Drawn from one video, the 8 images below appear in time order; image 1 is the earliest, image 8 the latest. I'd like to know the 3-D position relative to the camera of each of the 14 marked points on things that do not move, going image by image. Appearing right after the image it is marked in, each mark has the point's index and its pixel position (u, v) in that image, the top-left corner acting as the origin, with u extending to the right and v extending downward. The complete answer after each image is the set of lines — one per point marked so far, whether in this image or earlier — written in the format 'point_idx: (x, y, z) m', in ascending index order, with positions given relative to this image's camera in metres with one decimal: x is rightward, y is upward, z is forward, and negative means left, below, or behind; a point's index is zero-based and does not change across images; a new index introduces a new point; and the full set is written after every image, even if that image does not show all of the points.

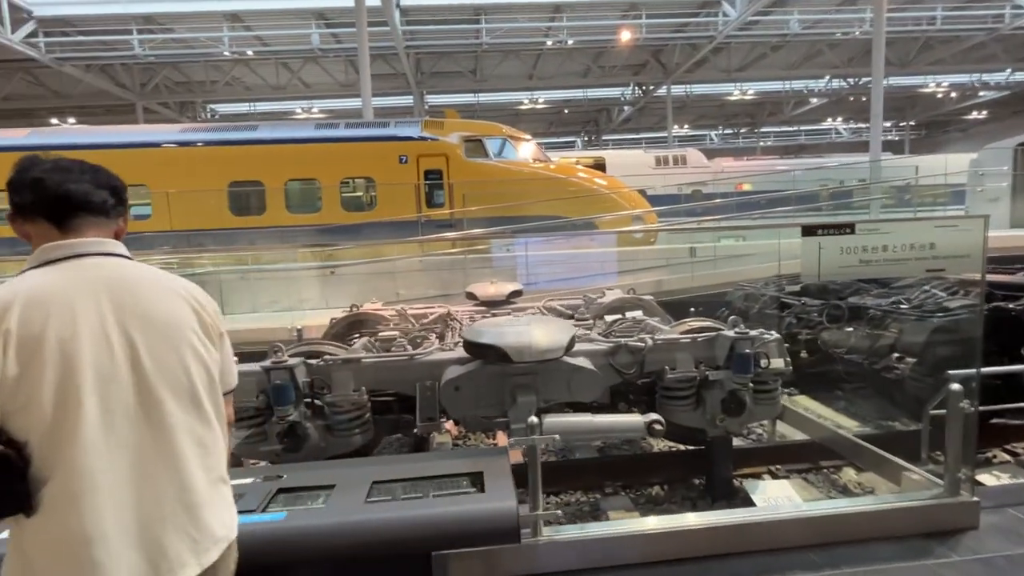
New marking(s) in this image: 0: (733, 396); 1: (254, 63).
0: (+1.3, -0.6, +2.9) m
1: (-8.6, +7.7, +16.7) m
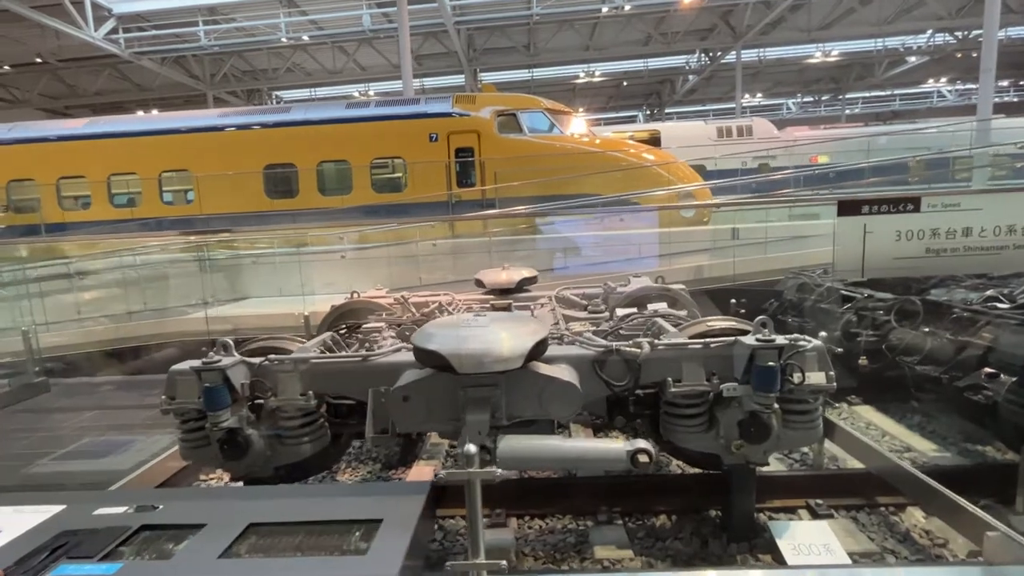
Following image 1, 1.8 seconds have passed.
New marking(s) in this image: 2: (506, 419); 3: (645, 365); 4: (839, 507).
0: (+1.2, -0.6, +2.3) m
1: (-6.9, +8.4, +16.9) m
2: (0.0, -0.6, +2.3) m
3: (+0.7, -0.4, +2.4) m
4: (+1.9, -1.2, +2.7) m
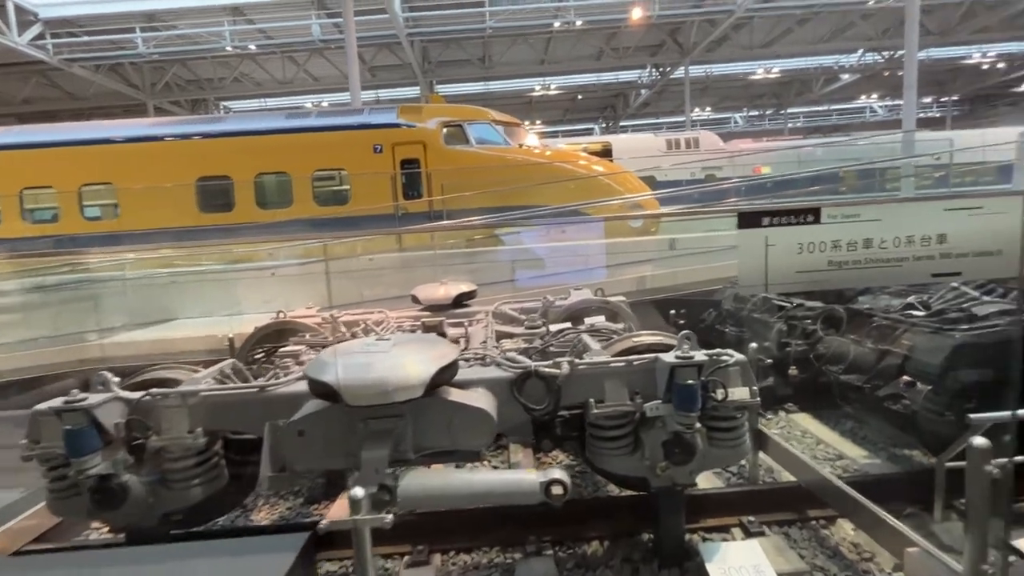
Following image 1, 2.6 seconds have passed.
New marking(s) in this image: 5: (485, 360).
0: (+0.8, -0.7, +2.2) m
1: (-8.6, +7.8, +16.4) m
2: (-0.4, -0.7, +2.1) m
3: (+0.2, -0.5, +2.3) m
4: (+1.4, -1.3, +2.7) m
5: (-0.1, -0.4, +2.5) m
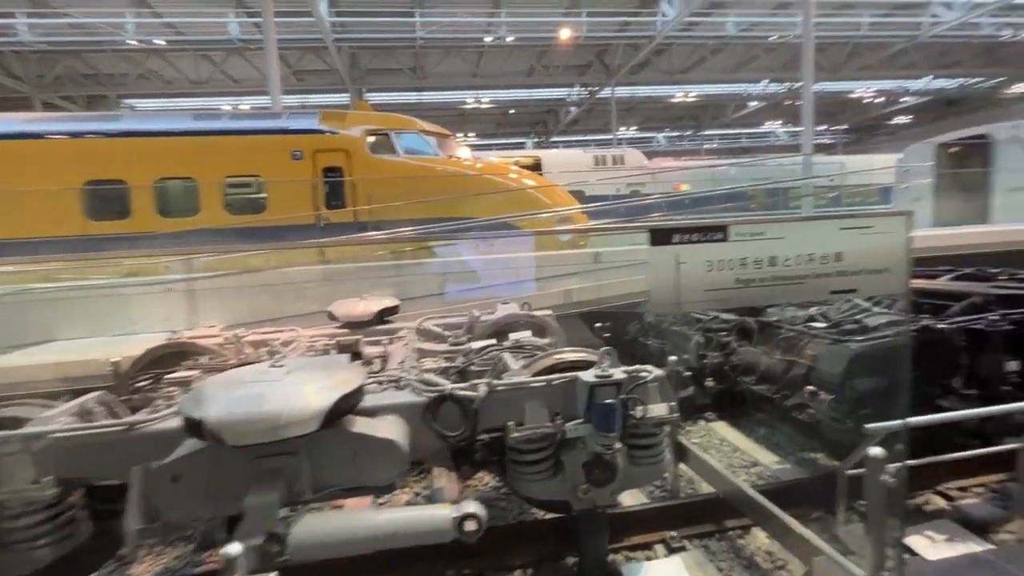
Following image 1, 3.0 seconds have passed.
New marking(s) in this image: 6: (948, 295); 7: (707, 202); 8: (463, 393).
0: (+0.4, -0.8, +2.1) m
1: (-10.8, +7.3, +15.1) m
2: (-0.8, -0.8, +1.9) m
3: (-0.1, -0.5, +2.1) m
4: (+1.0, -1.4, +2.7) m
5: (-0.5, -0.5, +2.3) m
6: (+3.7, -0.1, +4.1) m
7: (+2.5, +1.1, +6.1) m
8: (-0.2, -0.5, +2.1) m
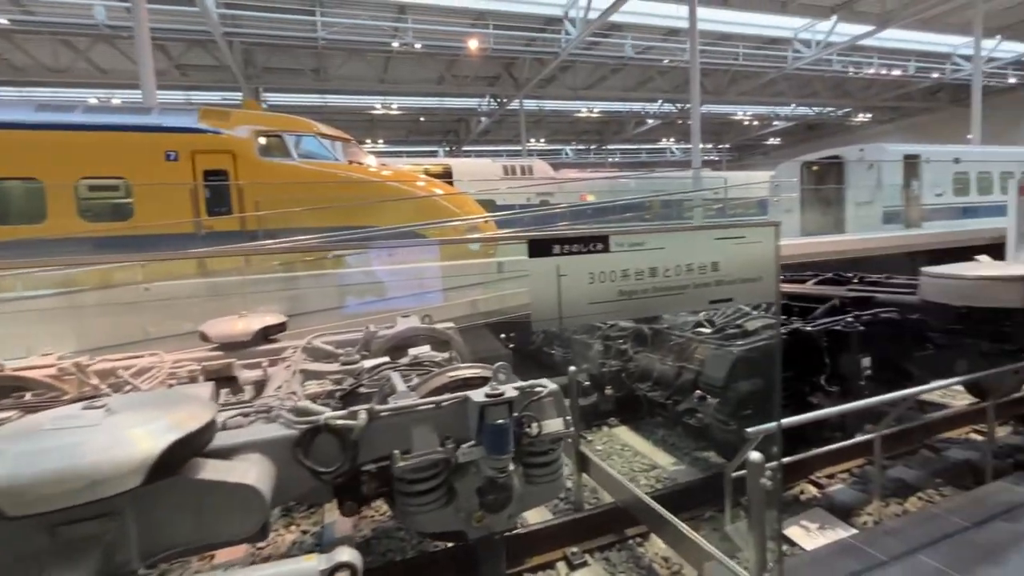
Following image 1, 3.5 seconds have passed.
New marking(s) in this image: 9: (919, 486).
0: (-0.1, -0.8, +2.0) m
1: (-13.6, +6.8, +13.0) m
2: (-1.2, -0.9, +1.5) m
3: (-0.6, -0.6, +1.9) m
4: (+0.4, -1.4, +2.6) m
5: (-1.0, -0.5, +2.0) m
6: (+2.8, -0.1, +4.6) m
7: (+1.2, +1.0, +6.3) m
8: (-0.7, -0.5, +1.9) m
9: (+2.6, -1.3, +3.1) m
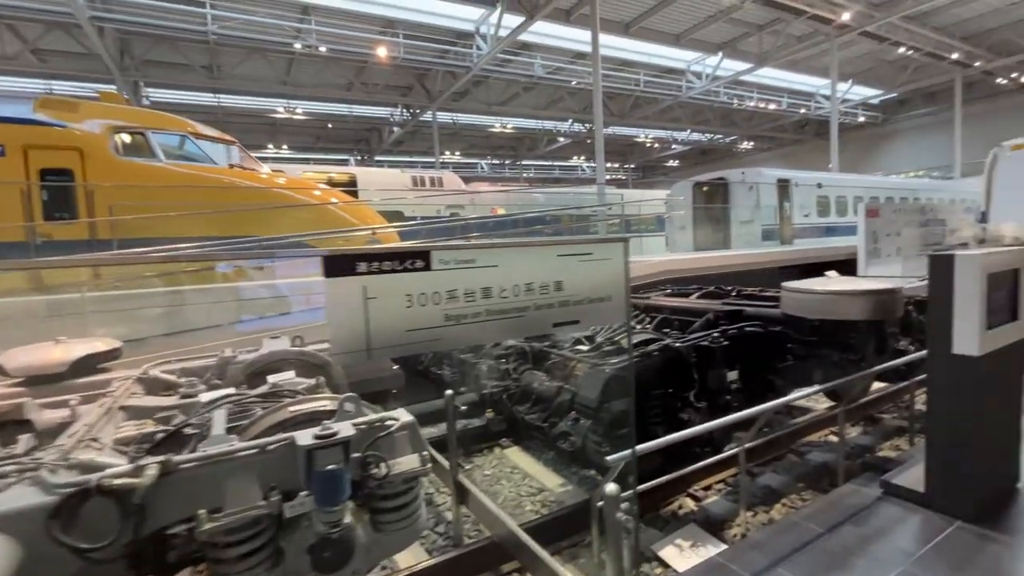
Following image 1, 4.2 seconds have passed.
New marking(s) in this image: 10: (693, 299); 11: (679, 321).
0: (-0.6, -0.9, +1.7) m
1: (-15.9, +6.4, +10.5) m
2: (-1.7, -0.9, +1.1) m
3: (-1.2, -0.7, +1.6) m
4: (-0.2, -1.5, +2.4) m
5: (-1.6, -0.6, +1.6) m
6: (+1.8, -0.2, +4.7) m
7: (-0.1, +0.8, +6.2) m
8: (-1.2, -0.6, +1.5) m
9: (+1.8, -1.4, +3.3) m
10: (+1.9, -0.1, +5.0) m
11: (+1.6, -0.3, +4.6) m
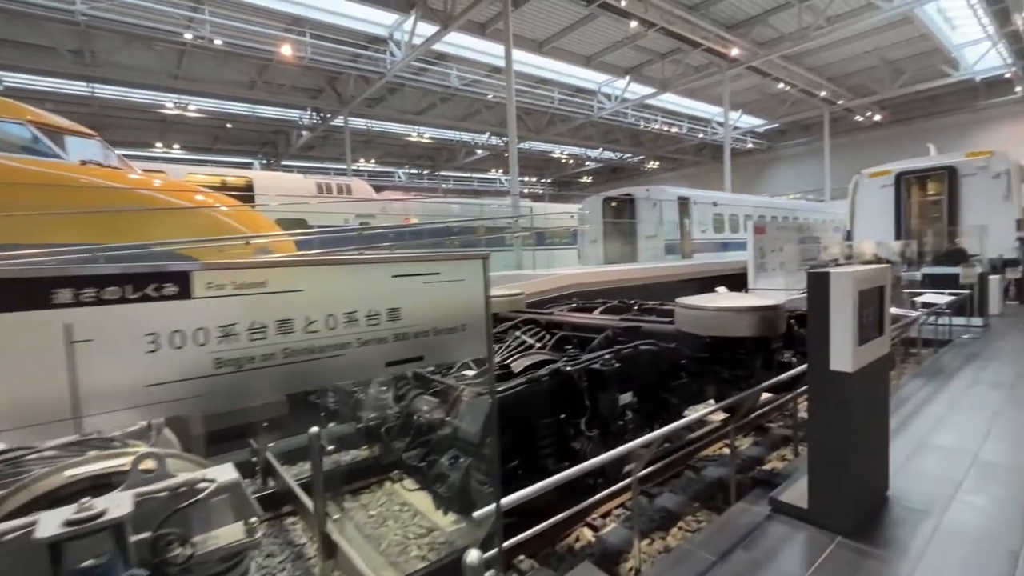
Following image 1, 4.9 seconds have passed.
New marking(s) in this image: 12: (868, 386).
0: (-1.1, -1.0, +1.3) m
1: (-17.6, +6.1, +7.6) m
2: (-2.0, -1.0, +0.5) m
3: (-1.6, -0.8, +1.0) m
4: (-0.8, -1.6, +2.0) m
5: (-2.0, -0.7, +1.0) m
6: (+0.8, -0.4, +4.7) m
7: (-1.3, +0.6, +5.8) m
8: (-1.6, -0.7, +1.0) m
9: (+1.1, -1.5, +3.2) m
10: (+0.9, -0.3, +5.0) m
11: (+0.7, -0.5, +4.5) m
12: (+2.1, -0.6, +2.8) m
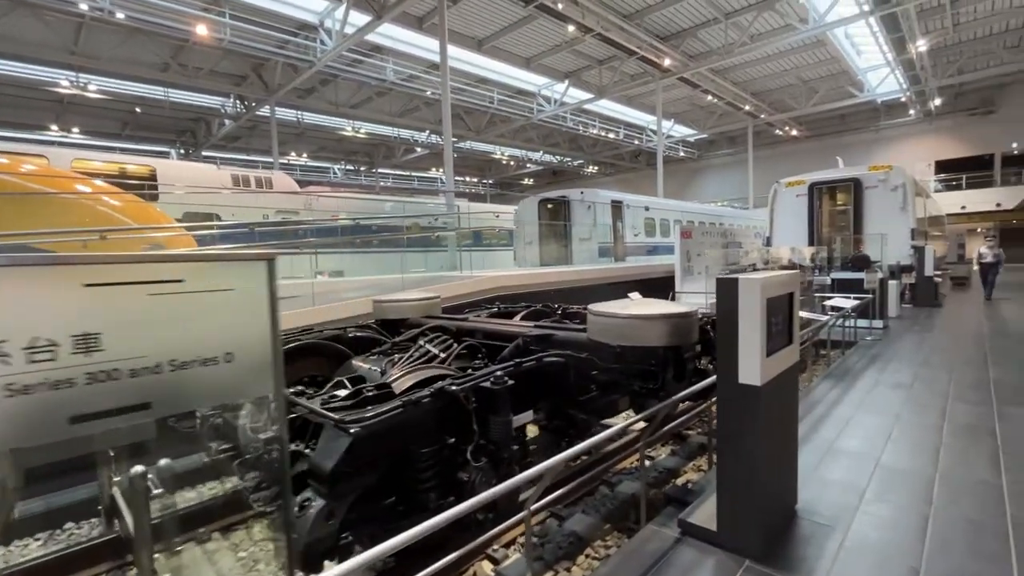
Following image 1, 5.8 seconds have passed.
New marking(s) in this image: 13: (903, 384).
0: (-1.5, -1.0, +0.8) m
1: (-18.5, +6.1, +5.1) m
2: (-2.3, -1.0, -0.1) m
3: (-1.9, -0.8, +0.5) m
4: (-1.3, -1.6, +1.6) m
5: (-2.4, -0.7, +0.4) m
6: (0.0, -0.4, +4.4) m
7: (-2.2, +0.6, +5.3) m
8: (-2.0, -0.7, +0.4) m
9: (+0.5, -1.5, +3.0) m
10: (0.0, -0.3, +4.7) m
11: (-0.1, -0.5, +4.2) m
12: (+1.5, -0.6, +2.7) m
13: (+4.6, -1.1, +5.7) m
